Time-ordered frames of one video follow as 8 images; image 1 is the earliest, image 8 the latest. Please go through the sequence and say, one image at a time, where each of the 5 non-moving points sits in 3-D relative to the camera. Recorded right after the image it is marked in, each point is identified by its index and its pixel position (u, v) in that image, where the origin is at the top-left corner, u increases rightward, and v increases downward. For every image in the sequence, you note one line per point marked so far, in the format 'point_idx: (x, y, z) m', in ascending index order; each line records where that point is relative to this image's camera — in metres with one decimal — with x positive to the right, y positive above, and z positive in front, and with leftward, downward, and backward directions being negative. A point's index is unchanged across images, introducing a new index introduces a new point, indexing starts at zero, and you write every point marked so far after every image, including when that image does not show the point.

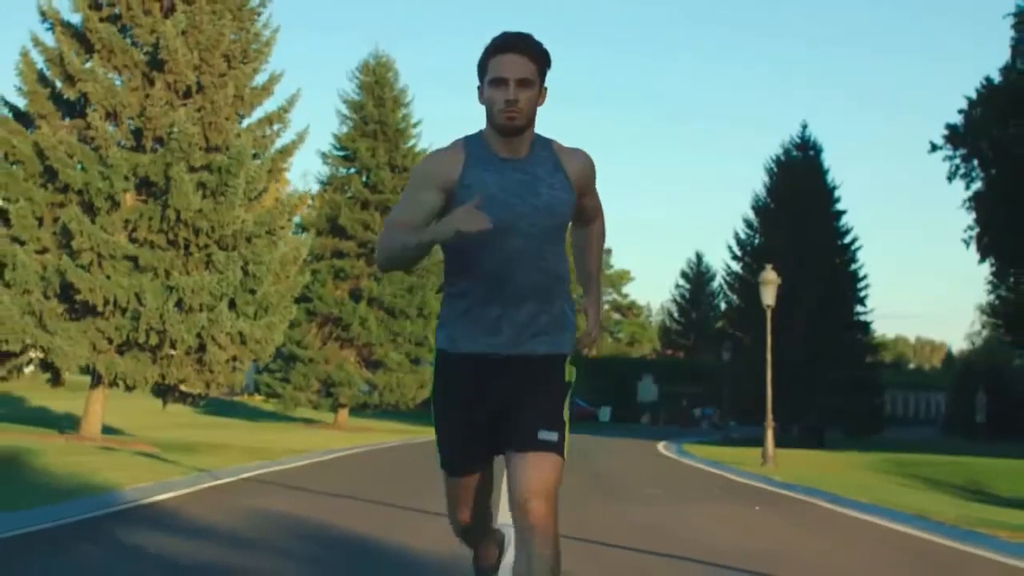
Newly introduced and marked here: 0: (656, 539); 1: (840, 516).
0: (+1.5, -2.4, +13.5) m
1: (+3.8, -2.6, +15.9) m
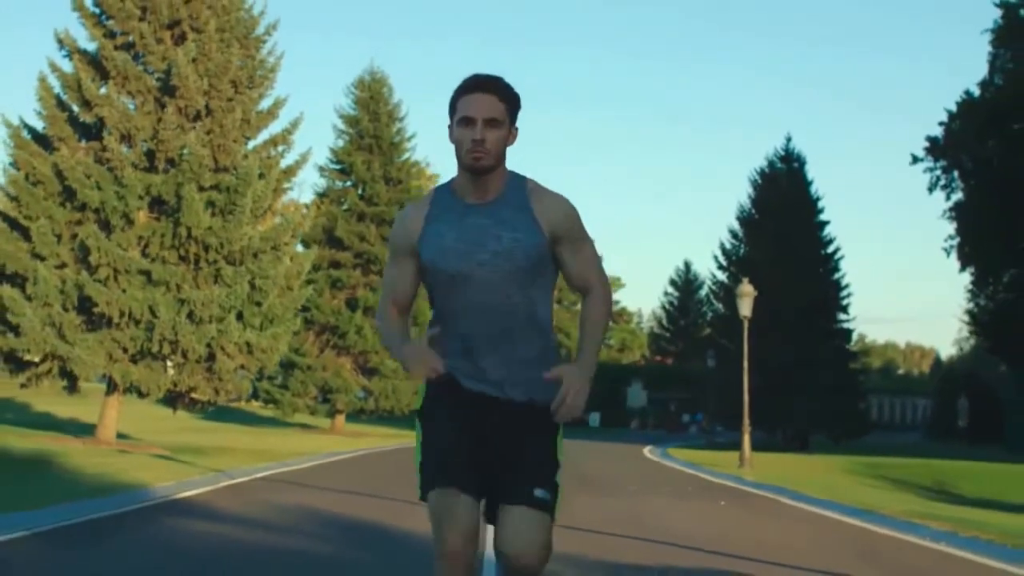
0: (+1.4, -2.6, +15.3) m
1: (+3.7, -2.8, +17.7) m
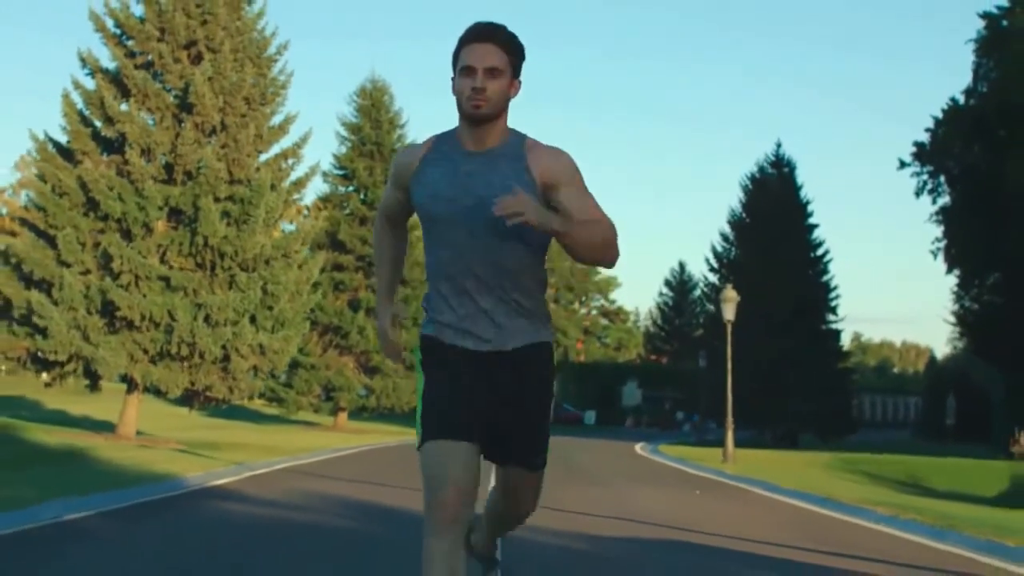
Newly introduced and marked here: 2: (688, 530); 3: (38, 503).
0: (+1.3, -2.8, +17.2) m
1: (+3.6, -3.0, +19.6) m
2: (+2.0, -2.6, +15.1) m
3: (-5.3, -2.4, +15.8) m
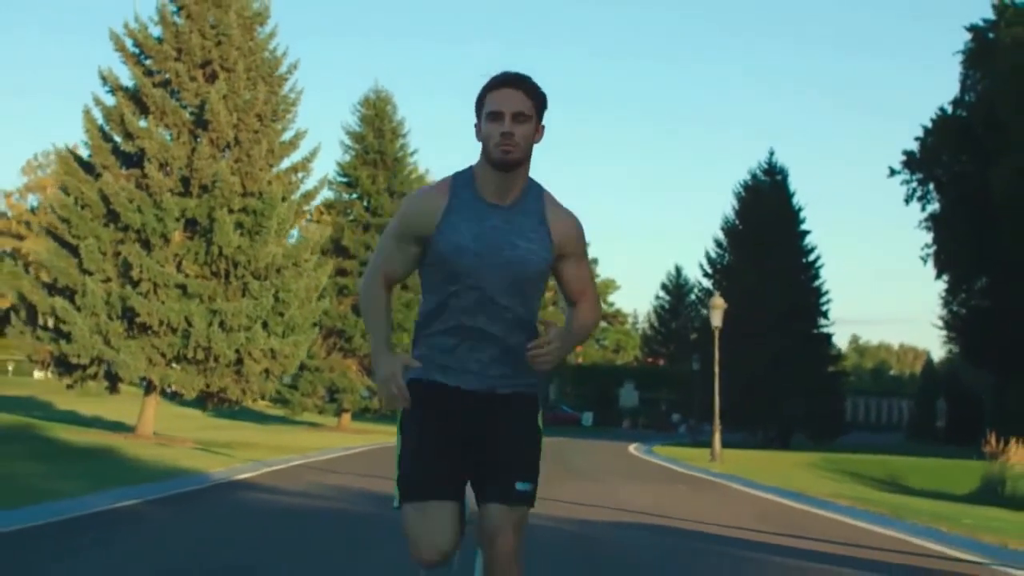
0: (+1.3, -2.9, +18.9) m
1: (+3.6, -3.2, +21.3) m
2: (+2.0, -2.8, +16.8) m
3: (-5.4, -2.6, +17.5) m
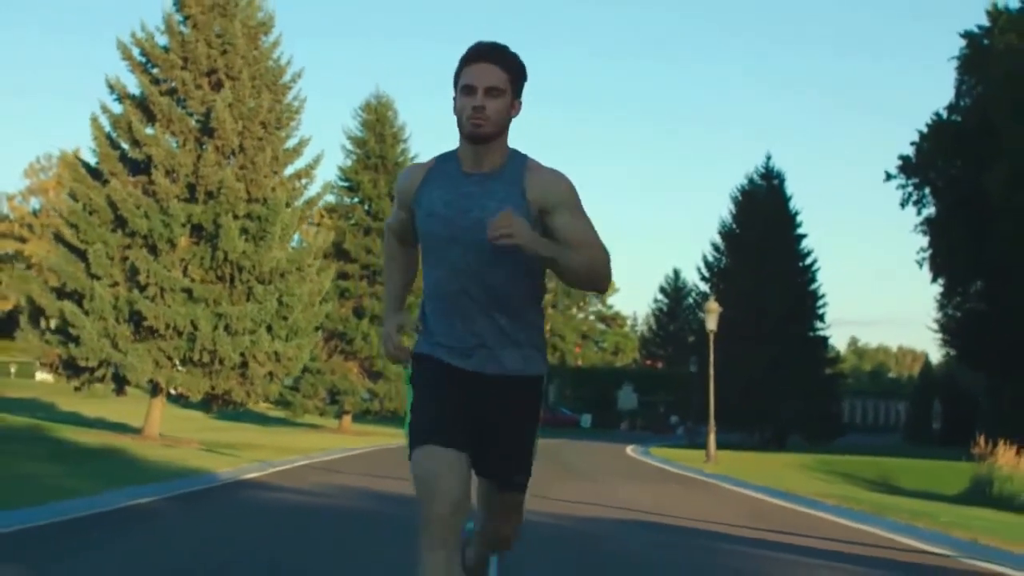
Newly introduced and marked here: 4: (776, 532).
0: (+1.3, -3.0, +19.6) m
1: (+3.6, -3.3, +22.0) m
2: (+1.9, -2.9, +17.6) m
3: (-5.4, -2.7, +18.2) m
4: (+3.0, -2.7, +15.5) m
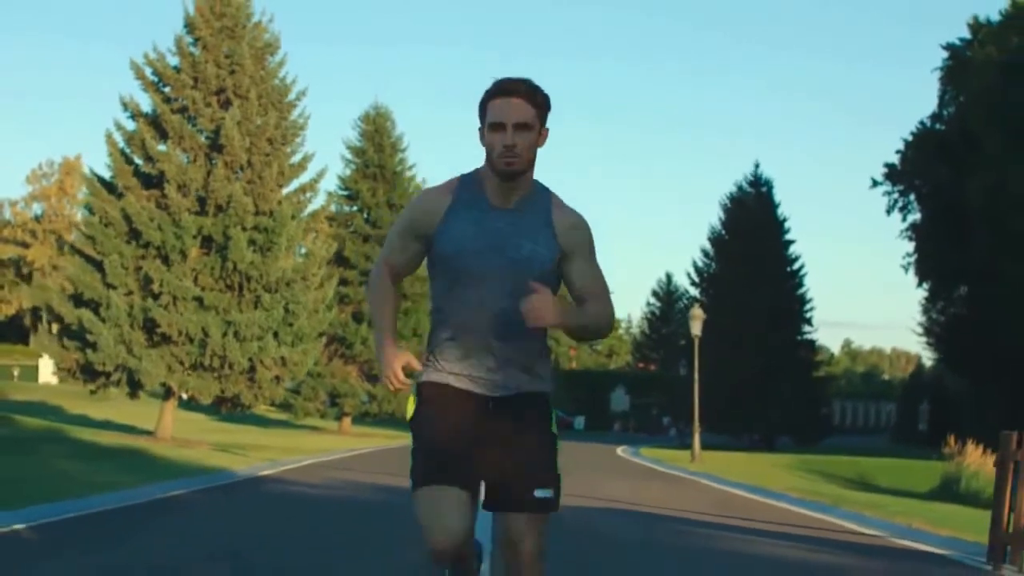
0: (+1.2, -3.2, +21.5) m
1: (+3.5, -3.5, +23.9) m
2: (+1.8, -3.1, +19.4) m
3: (-5.5, -2.9, +20.0) m
4: (+2.9, -2.9, +17.3) m
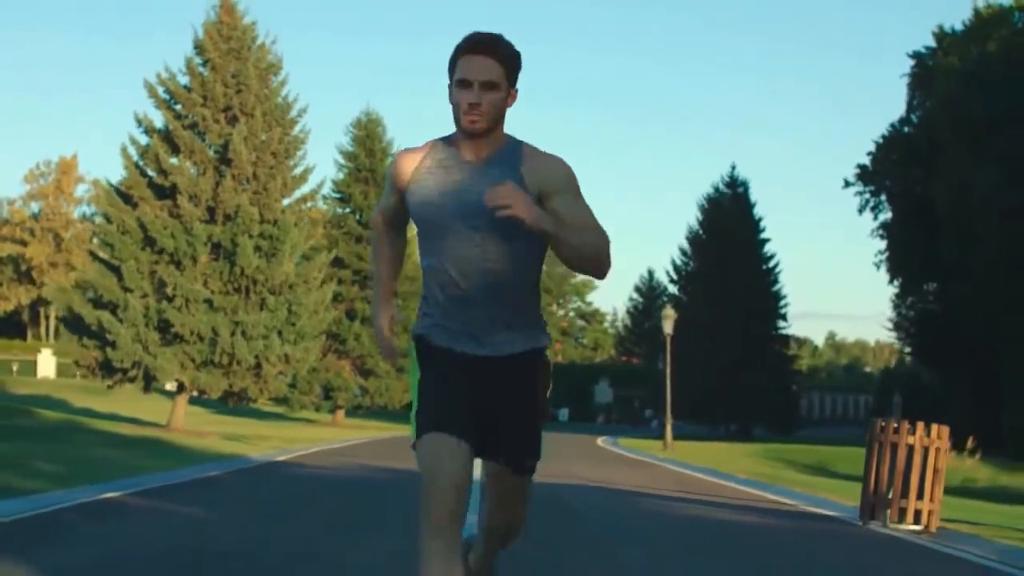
0: (+0.9, -3.4, +24.5) m
1: (+3.2, -3.6, +27.0) m
2: (+1.6, -3.2, +22.5) m
3: (-5.7, -3.0, +23.0) m
4: (+2.7, -3.1, +20.4) m
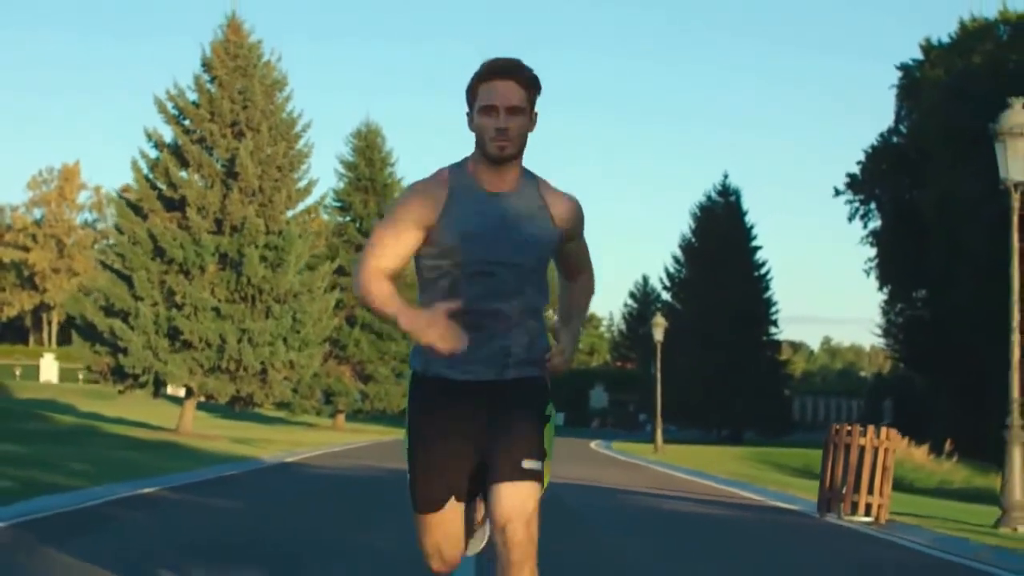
0: (+0.8, -3.6, +26.1) m
1: (+3.1, -3.8, +28.5) m
2: (+1.5, -3.5, +24.0) m
3: (-5.8, -3.2, +24.6) m
4: (+2.6, -3.3, +22.0) m
